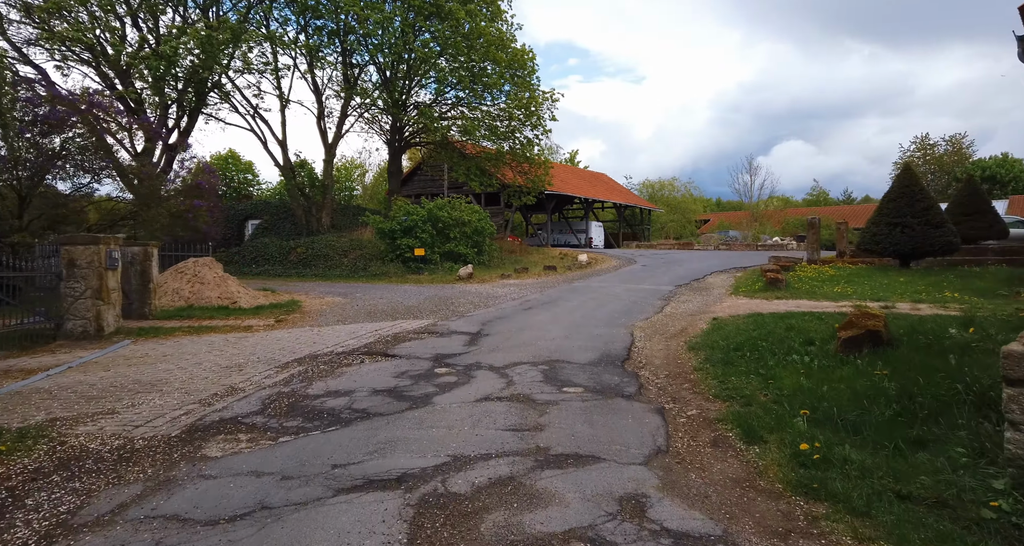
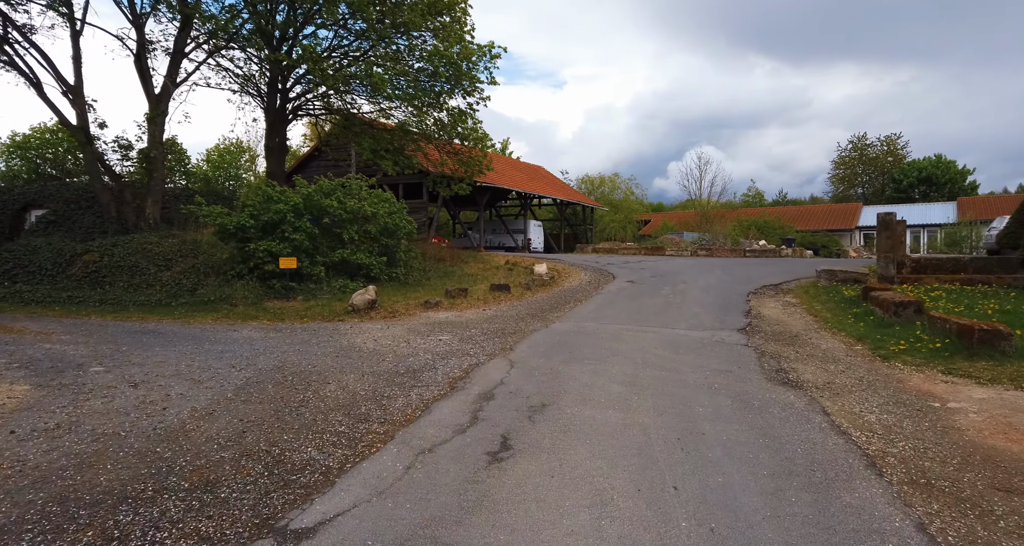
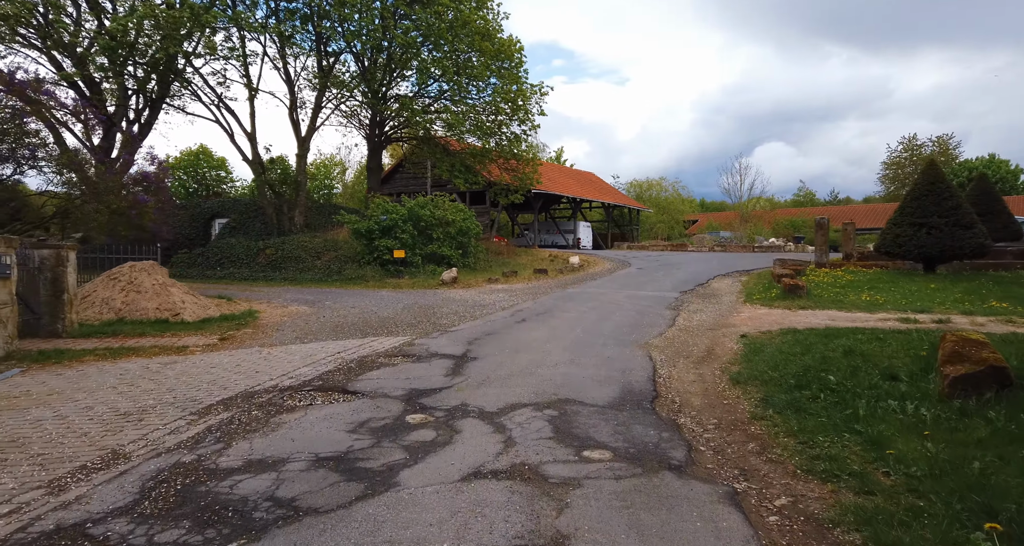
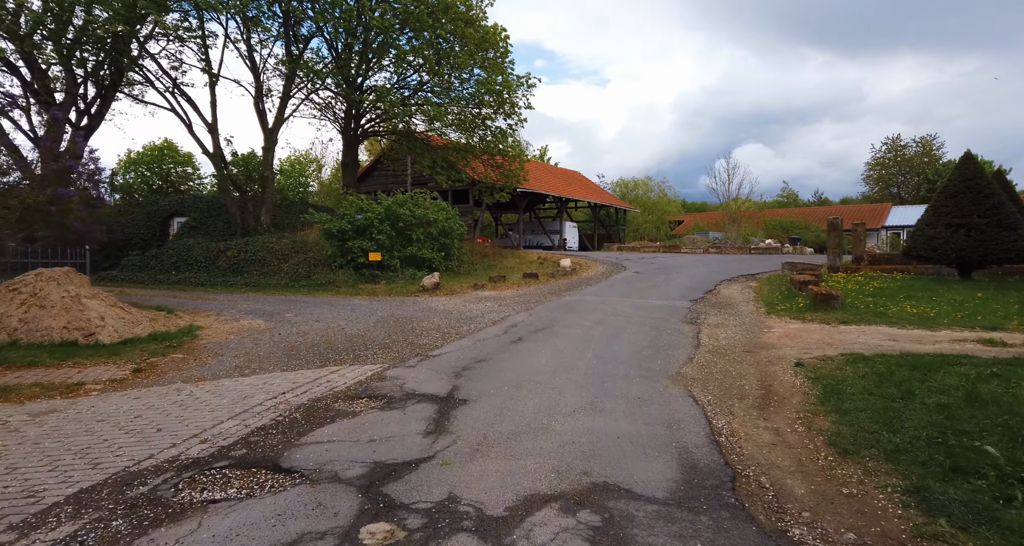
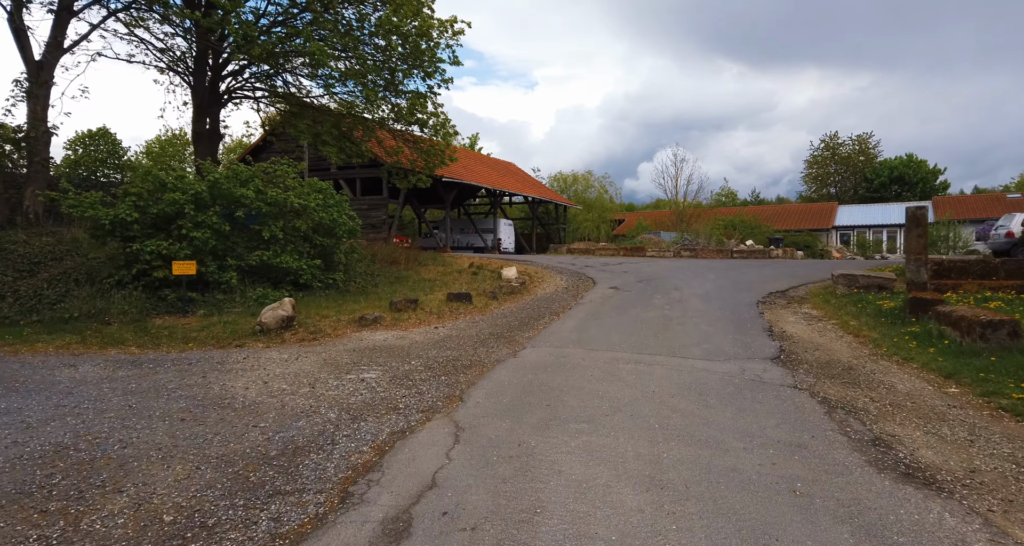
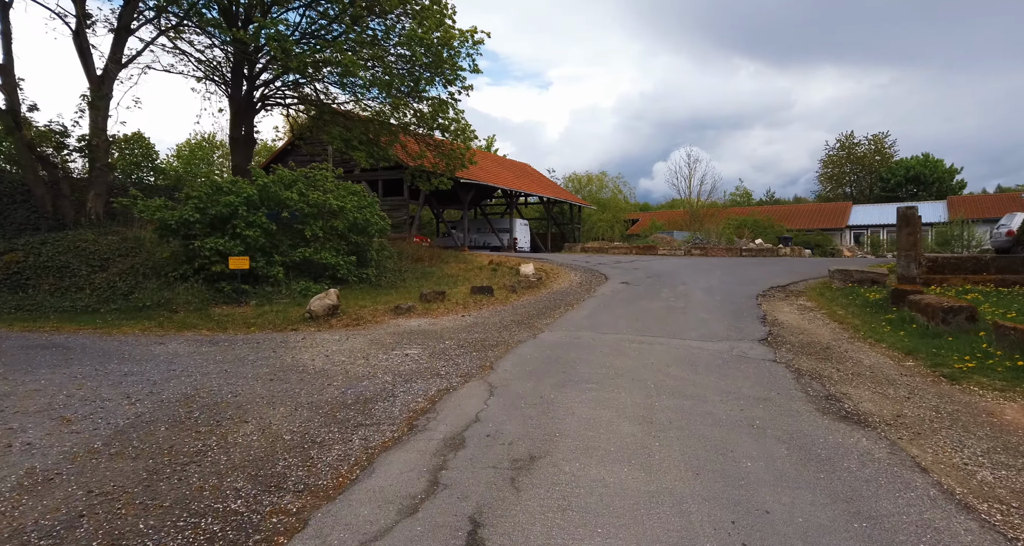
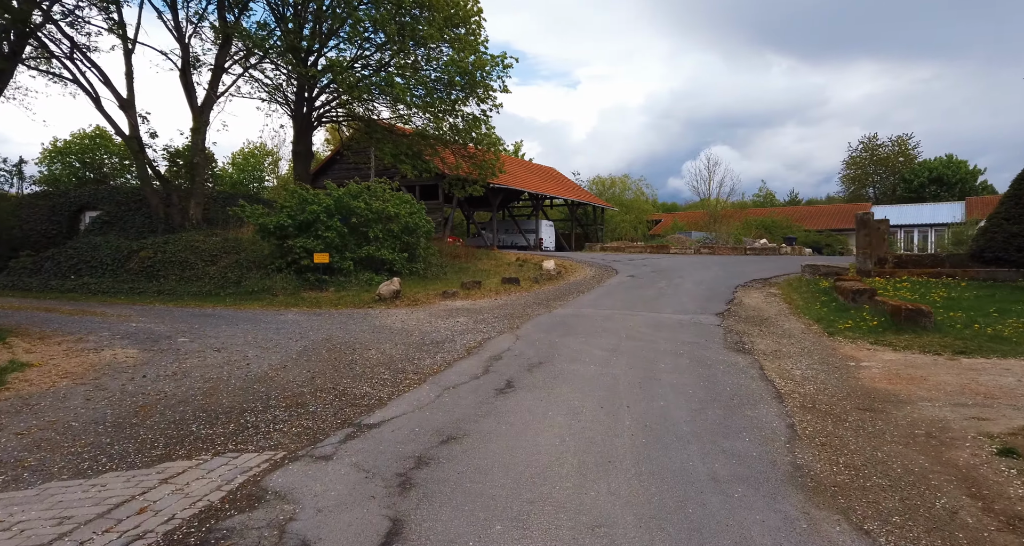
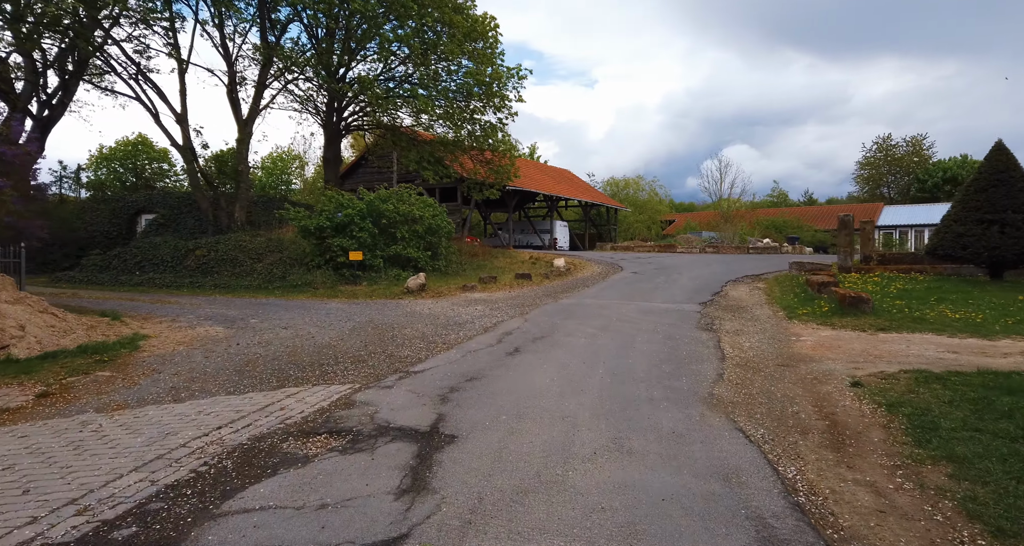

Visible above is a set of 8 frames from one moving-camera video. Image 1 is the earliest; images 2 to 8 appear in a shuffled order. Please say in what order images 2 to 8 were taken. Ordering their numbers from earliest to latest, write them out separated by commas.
3, 4, 8, 7, 2, 6, 5
